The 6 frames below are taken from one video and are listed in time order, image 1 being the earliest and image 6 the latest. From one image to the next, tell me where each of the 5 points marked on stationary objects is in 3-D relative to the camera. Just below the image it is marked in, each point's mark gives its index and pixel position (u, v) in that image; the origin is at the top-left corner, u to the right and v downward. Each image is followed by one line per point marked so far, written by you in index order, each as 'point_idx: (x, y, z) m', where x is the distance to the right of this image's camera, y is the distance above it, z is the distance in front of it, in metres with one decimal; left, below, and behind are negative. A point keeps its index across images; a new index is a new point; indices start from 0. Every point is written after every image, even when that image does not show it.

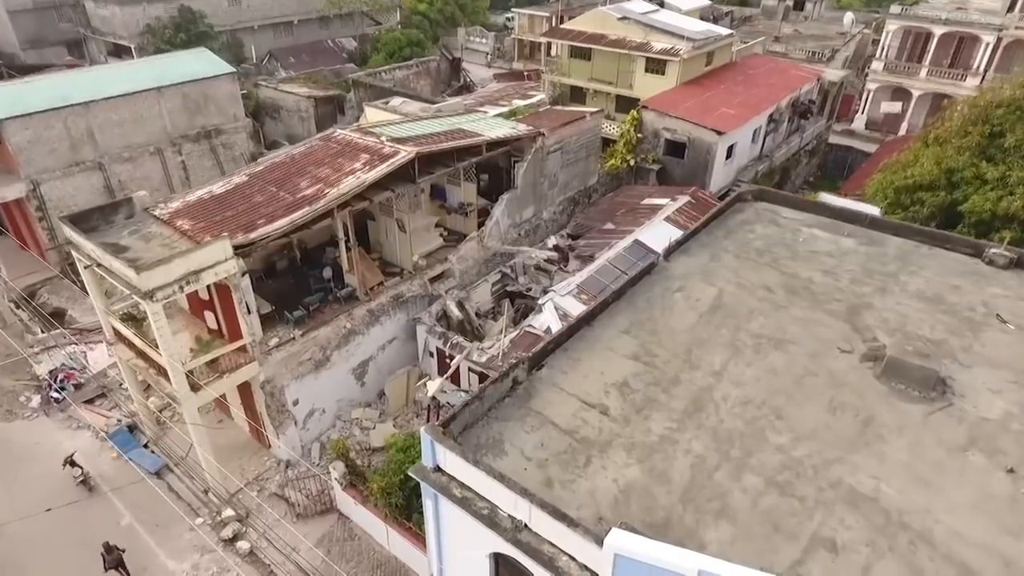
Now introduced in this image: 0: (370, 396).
0: (-3.8, -2.9, +16.5) m
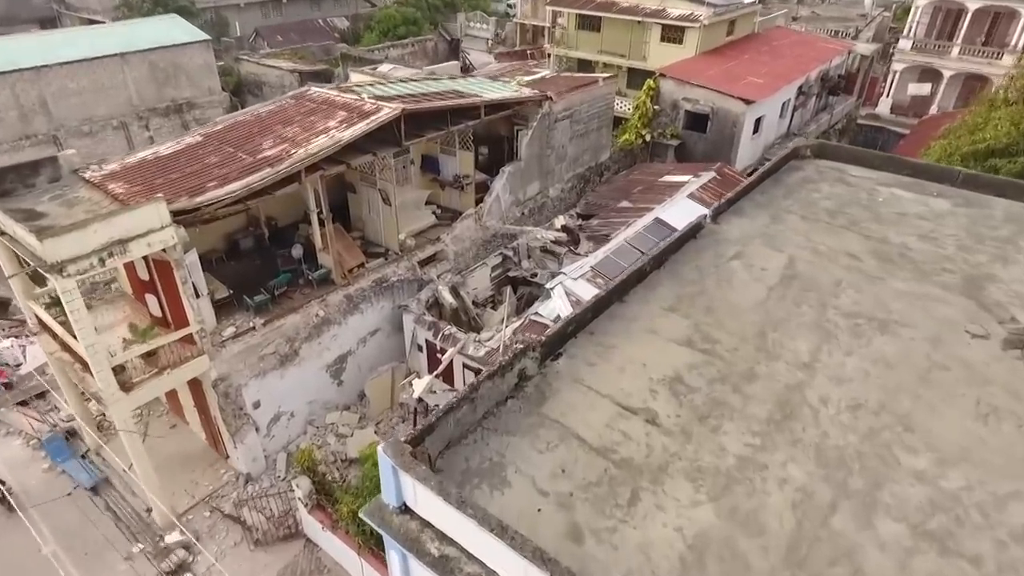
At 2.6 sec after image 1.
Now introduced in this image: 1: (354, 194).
0: (-3.7, -2.5, +14.1) m
1: (-3.7, +2.2, +14.8) m
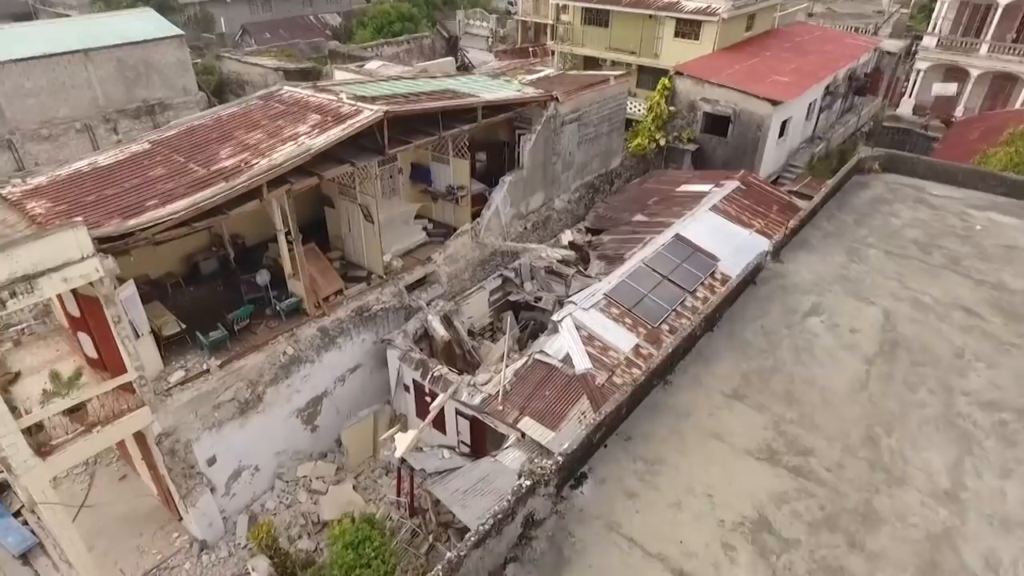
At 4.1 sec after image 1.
0: (-3.7, -3.1, +12.3) m
1: (-3.7, +1.6, +12.9) m
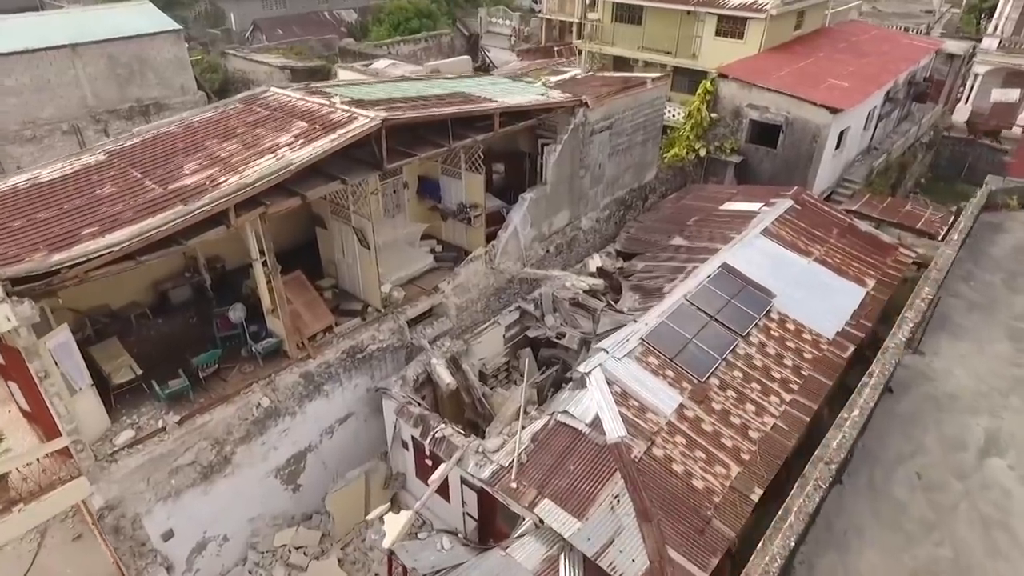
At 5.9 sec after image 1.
0: (-3.5, -3.7, +10.5) m
1: (-3.4, +1.1, +11.2) m
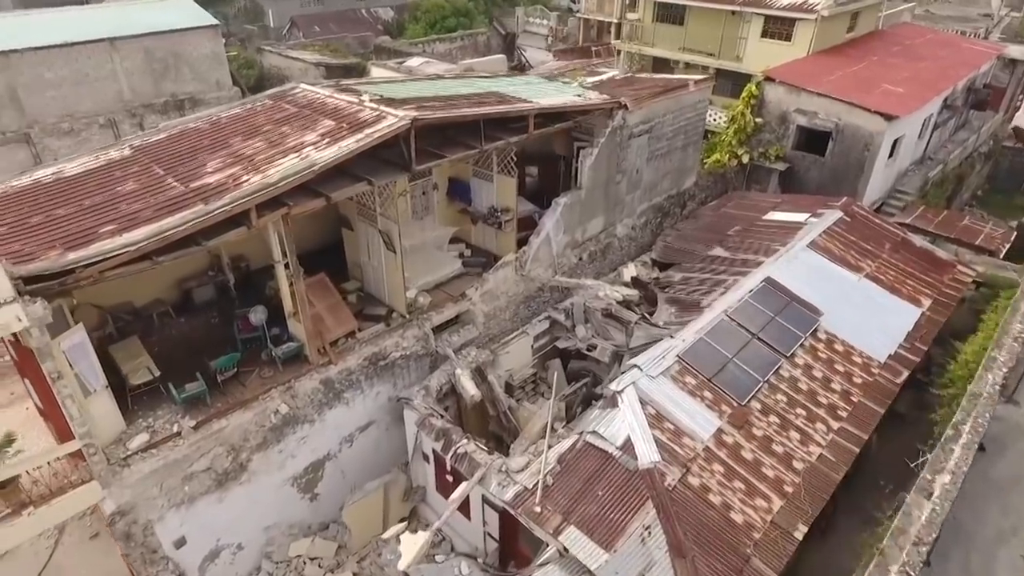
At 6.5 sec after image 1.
0: (-3.1, -3.7, +10.2) m
1: (-2.8, +1.0, +10.8) m
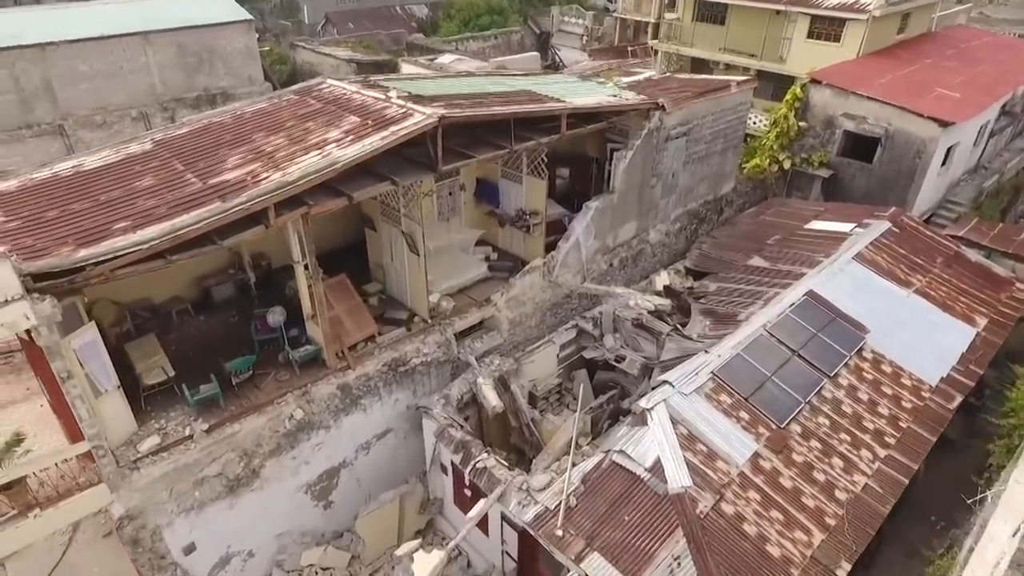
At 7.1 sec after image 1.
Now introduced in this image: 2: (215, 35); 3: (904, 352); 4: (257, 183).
0: (-2.8, -3.7, +9.9) m
1: (-2.3, +1.0, +10.5) m
2: (-8.9, +7.7, +18.9) m
3: (+6.3, -1.0, +10.0) m
4: (-3.1, +1.3, +7.6) m
